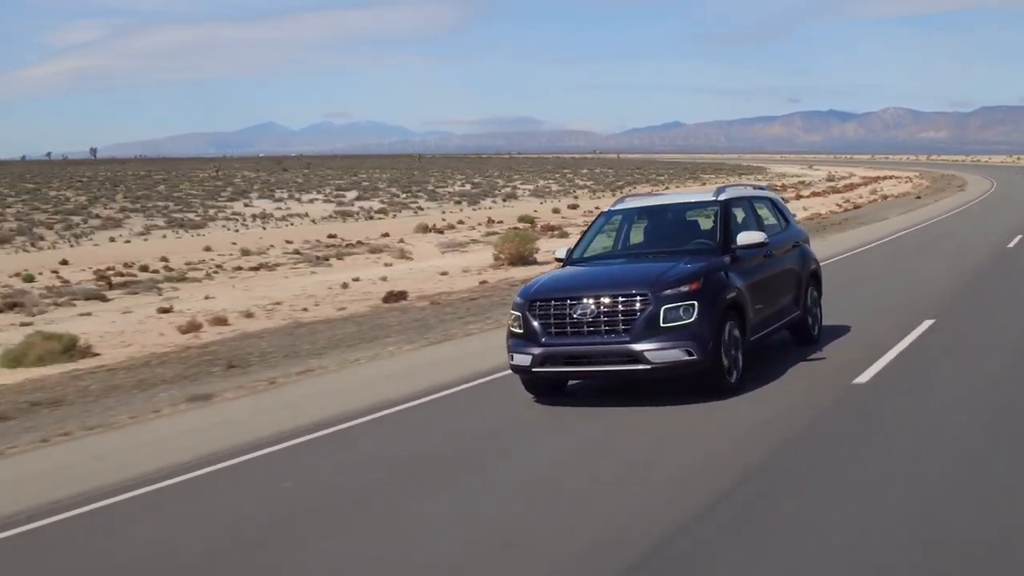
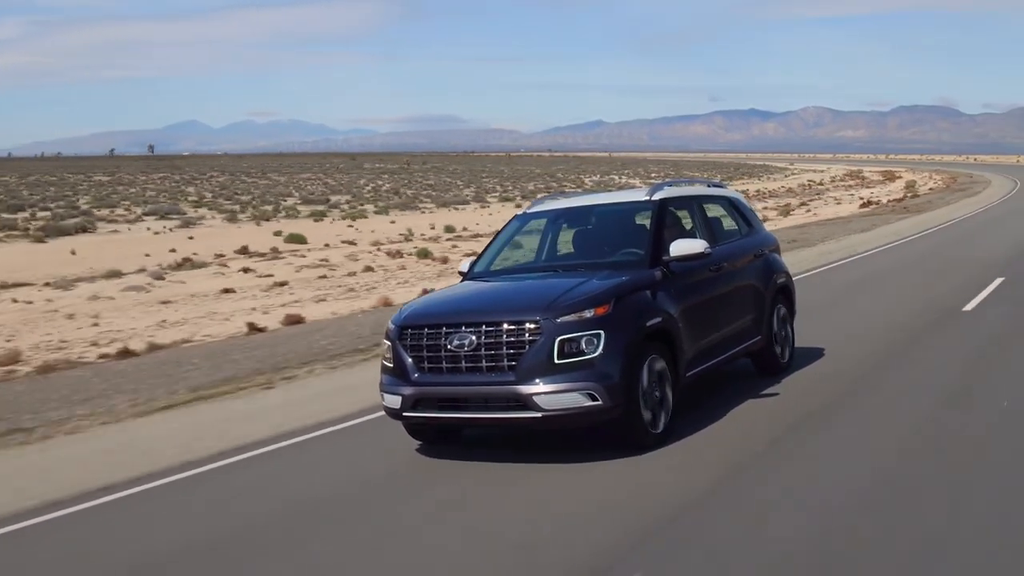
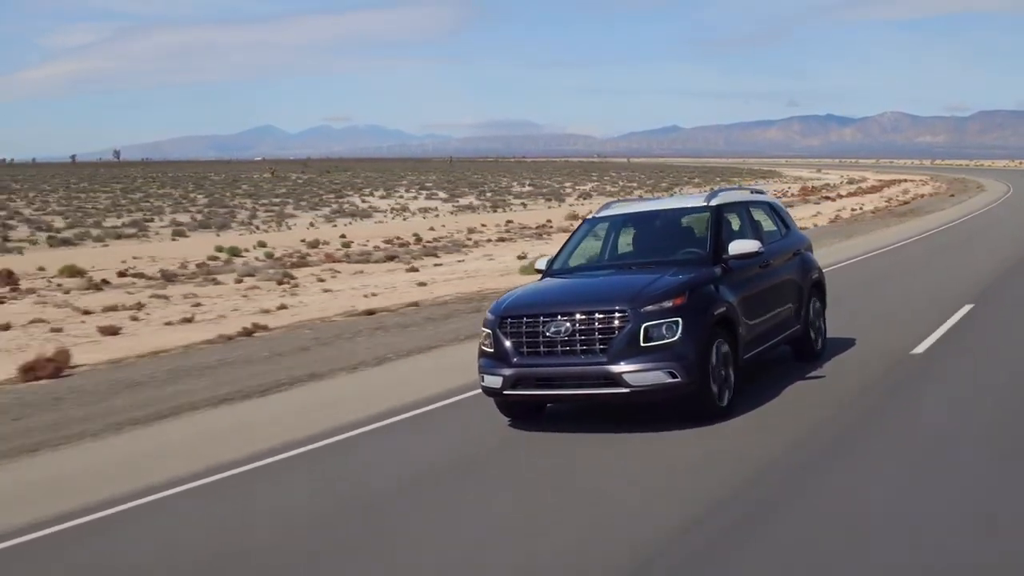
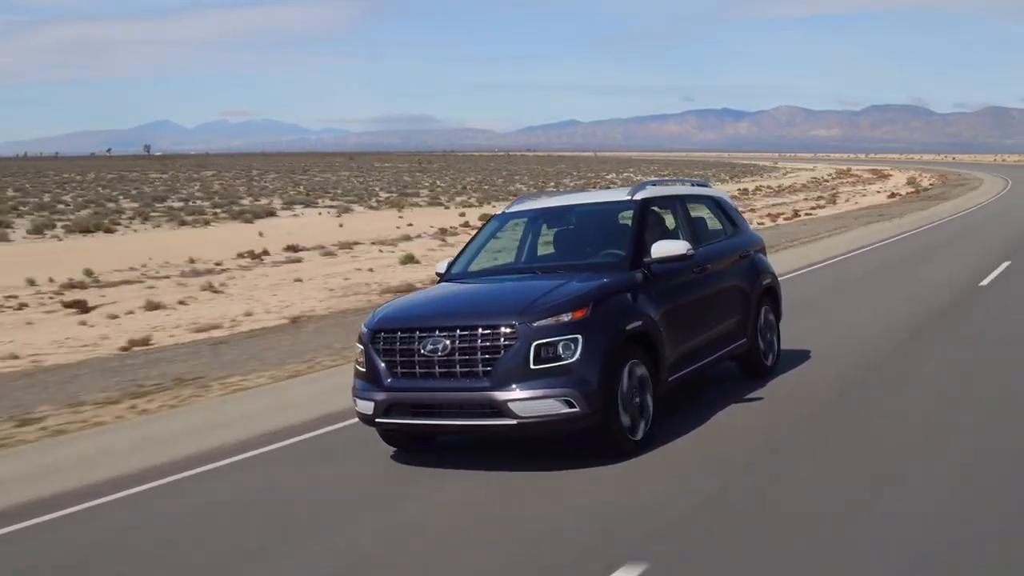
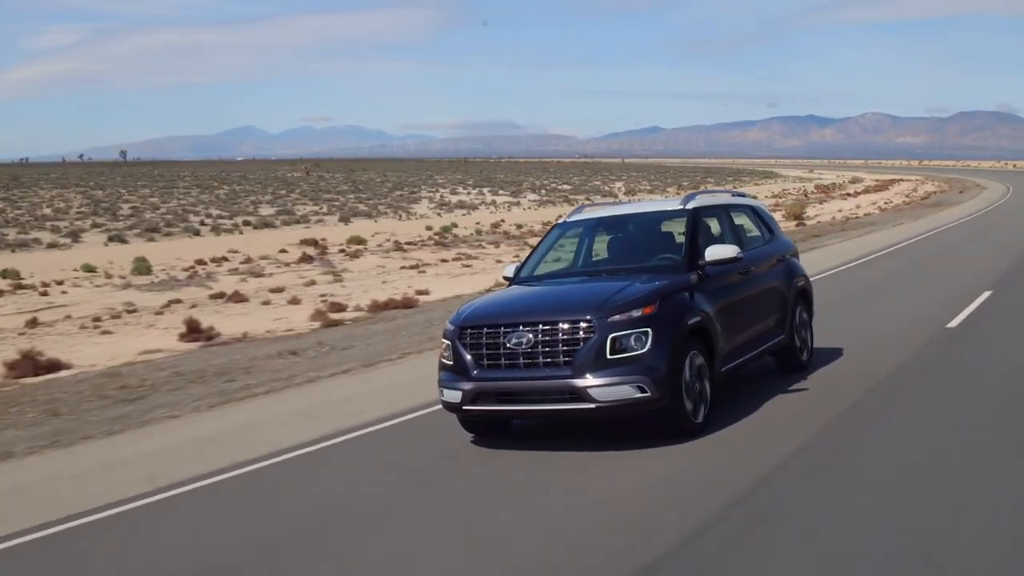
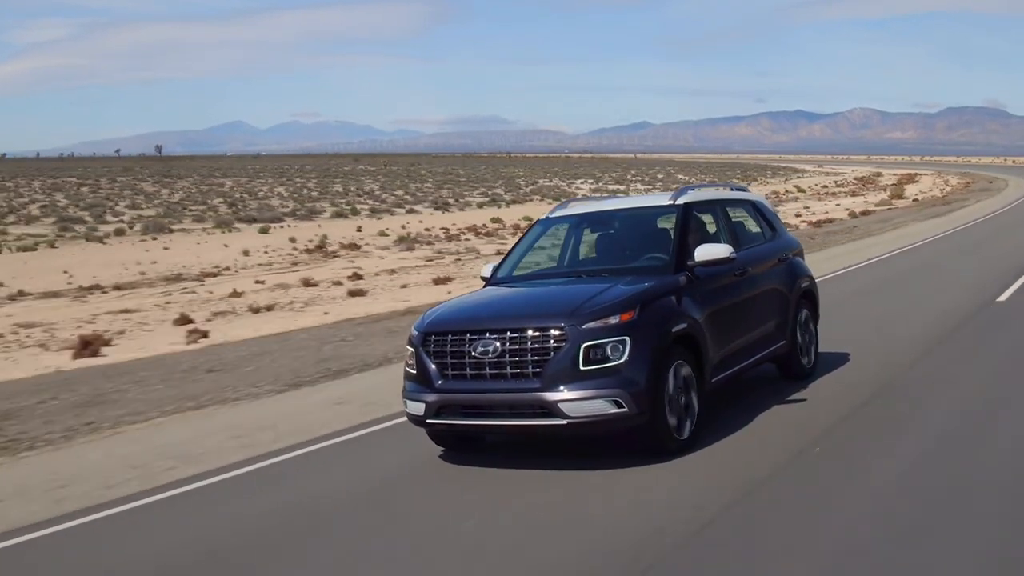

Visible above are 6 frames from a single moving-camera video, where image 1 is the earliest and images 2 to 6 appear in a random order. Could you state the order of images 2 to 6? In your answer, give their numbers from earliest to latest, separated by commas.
3, 5, 6, 2, 4
